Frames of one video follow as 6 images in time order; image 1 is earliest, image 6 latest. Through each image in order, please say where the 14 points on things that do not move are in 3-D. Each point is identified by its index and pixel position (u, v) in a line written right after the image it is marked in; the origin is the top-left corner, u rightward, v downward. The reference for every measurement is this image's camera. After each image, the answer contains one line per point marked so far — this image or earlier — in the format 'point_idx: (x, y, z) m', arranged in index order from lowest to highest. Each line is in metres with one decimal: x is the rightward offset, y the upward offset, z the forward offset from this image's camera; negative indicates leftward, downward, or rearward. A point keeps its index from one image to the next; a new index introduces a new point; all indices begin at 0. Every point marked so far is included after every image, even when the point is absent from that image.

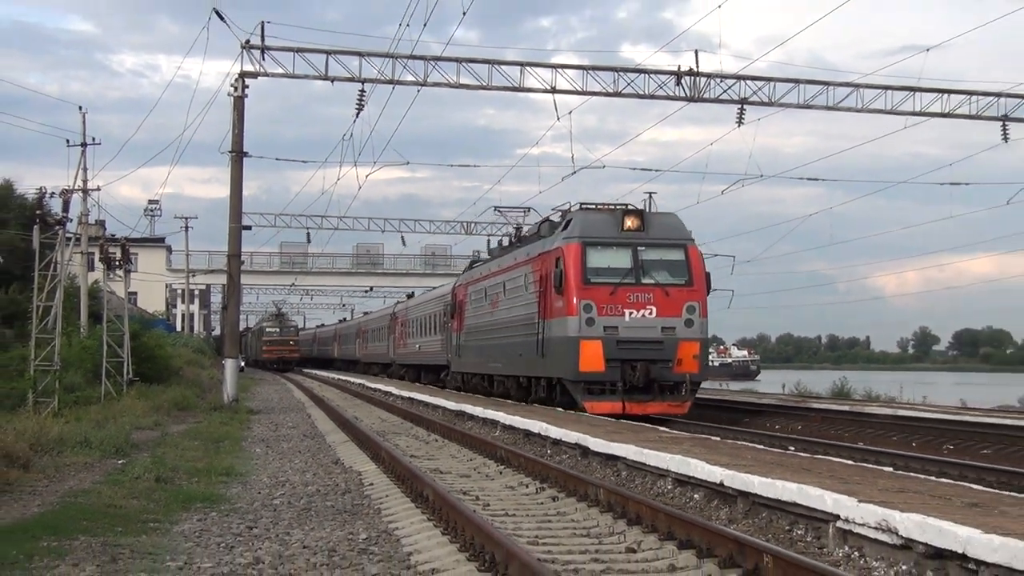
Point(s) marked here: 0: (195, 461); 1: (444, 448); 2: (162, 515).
0: (-3.4, -1.8, +9.7) m
1: (-1.2, -2.0, +12.6) m
2: (-2.9, -1.8, +7.1) m
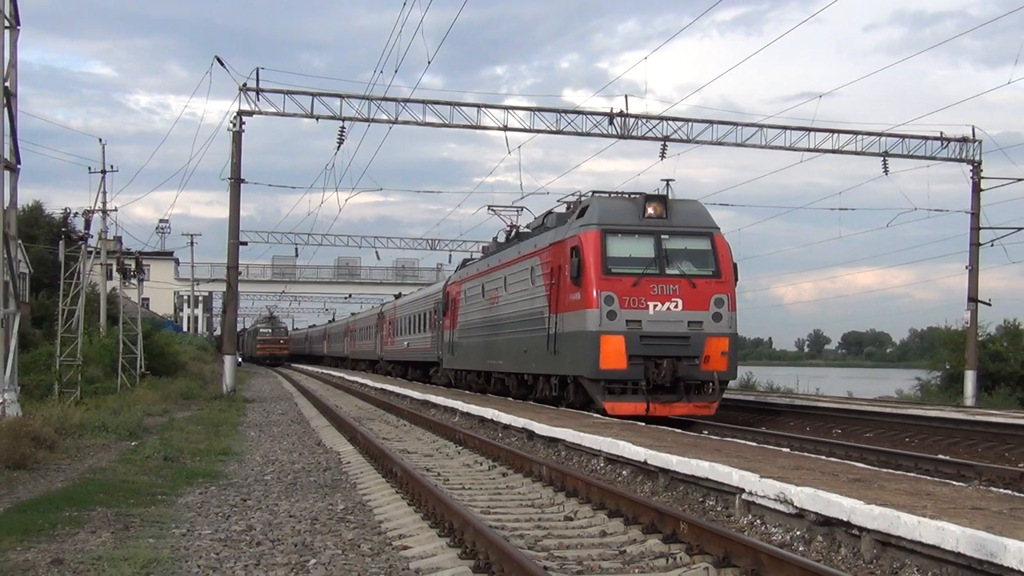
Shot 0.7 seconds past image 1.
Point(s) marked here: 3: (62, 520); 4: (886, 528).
0: (-3.8, -1.9, +10.7) m
1: (-1.6, -2.1, +13.6) m
2: (-3.2, -1.9, +8.1) m
3: (-3.8, -1.9, +7.1) m
4: (+2.7, -1.7, +5.9) m
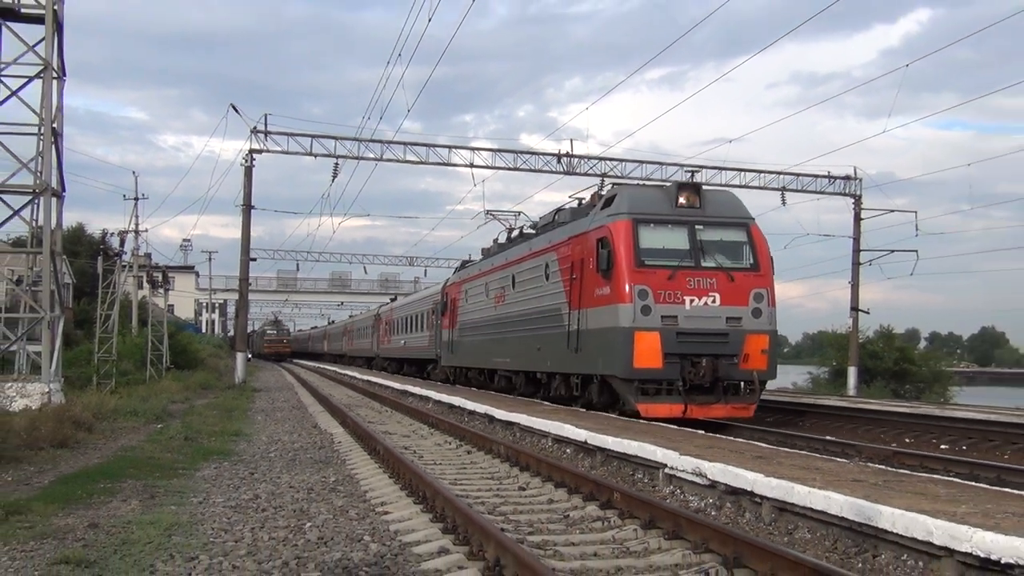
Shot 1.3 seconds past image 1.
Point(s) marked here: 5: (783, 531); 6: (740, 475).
0: (-4.2, -2.0, +12.1) m
1: (-2.1, -2.2, +15.0) m
2: (-3.6, -2.0, +9.4) m
3: (-4.2, -2.0, +8.5) m
4: (+2.3, -1.8, +7.4) m
5: (+2.3, -2.1, +7.1) m
6: (+2.1, -1.7, +7.8) m
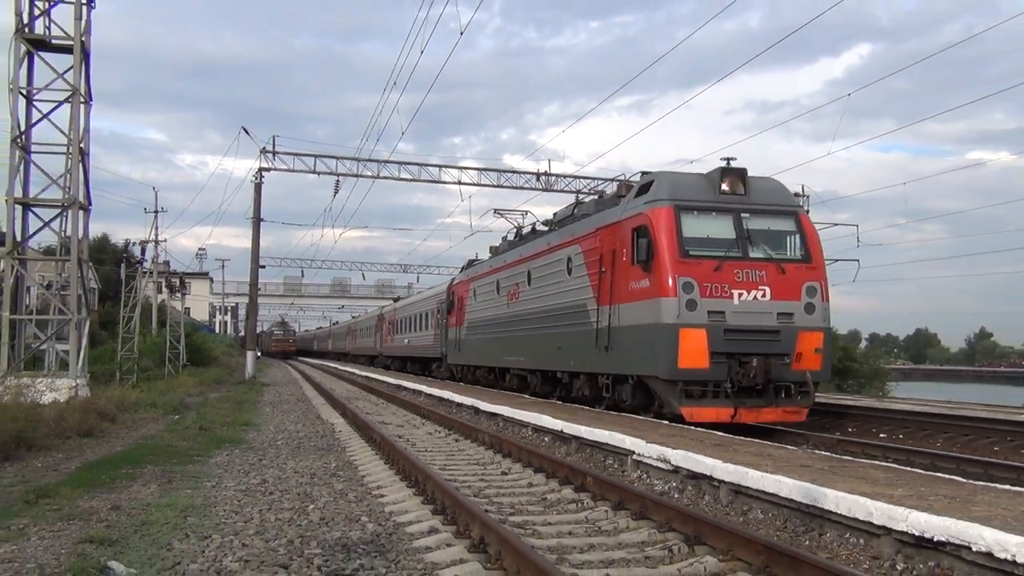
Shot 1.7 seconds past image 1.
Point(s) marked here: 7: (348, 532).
0: (-4.4, -2.1, +12.9) m
1: (-2.4, -2.3, +15.8) m
2: (-3.8, -2.0, +10.3) m
3: (-4.3, -2.1, +9.3) m
4: (+2.2, -1.9, +8.3) m
5: (+2.2, -2.1, +8.0) m
6: (+1.9, -1.8, +8.7) m
7: (-1.5, -2.3, +7.8) m
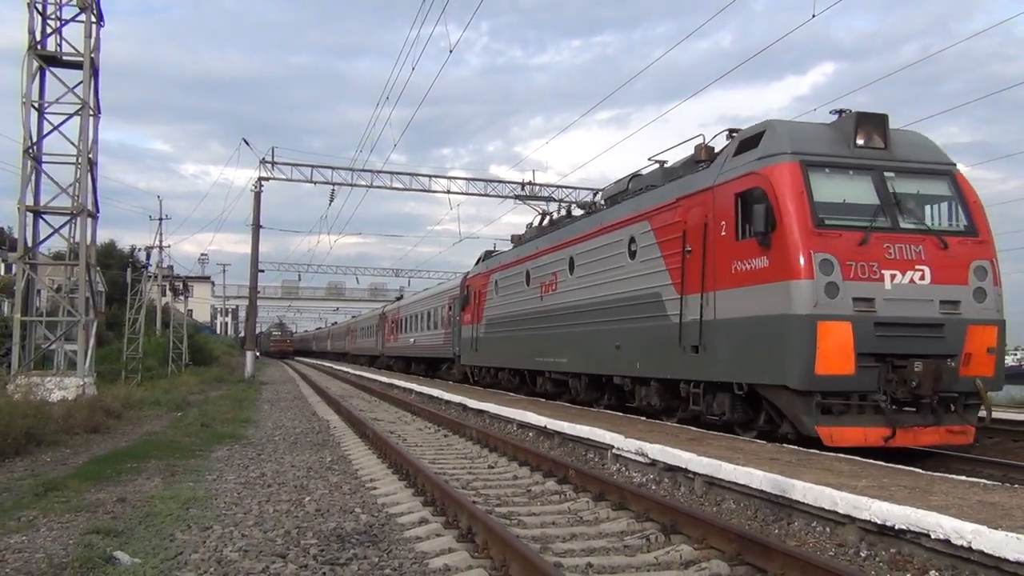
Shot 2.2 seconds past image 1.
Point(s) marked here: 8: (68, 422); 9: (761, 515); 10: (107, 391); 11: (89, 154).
0: (-4.6, -2.2, +13.4) m
1: (-2.6, -2.4, +16.3) m
2: (-4.0, -2.1, +10.8) m
3: (-4.5, -2.1, +9.8) m
4: (+2.0, -1.9, +8.8) m
5: (+2.0, -2.1, +8.5) m
6: (+1.7, -1.8, +9.3) m
7: (-1.7, -2.3, +8.3) m
8: (-6.4, -1.9, +12.2) m
9: (+2.3, -2.1, +7.9) m
10: (-7.7, -2.0, +16.2) m
11: (-7.7, +2.4, +15.4) m
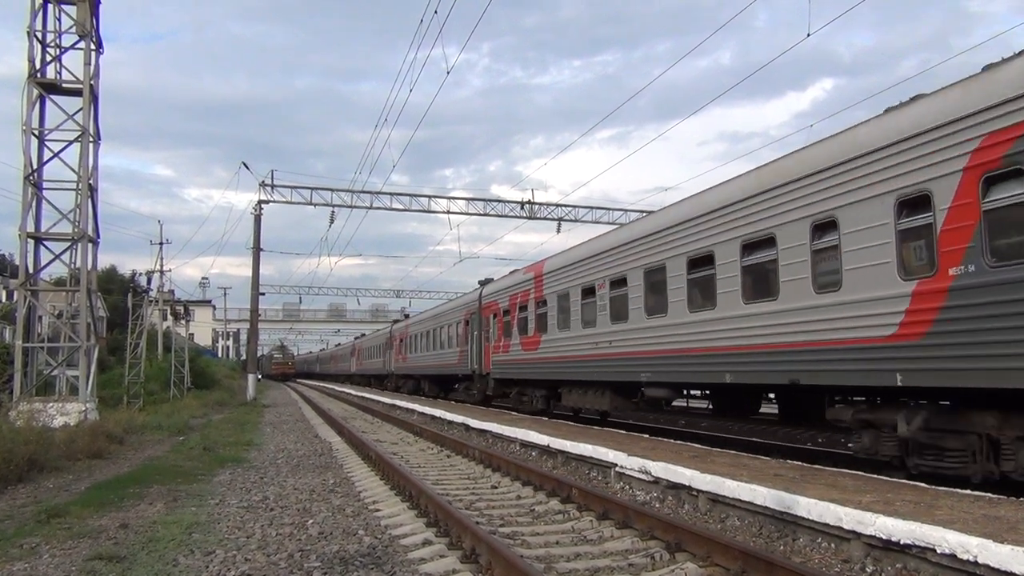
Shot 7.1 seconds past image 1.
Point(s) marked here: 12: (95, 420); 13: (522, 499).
0: (-4.6, -2.5, +13.4) m
1: (-2.5, -2.8, +16.3) m
2: (-3.9, -2.4, +10.7) m
3: (-4.5, -2.4, +9.8) m
4: (+2.0, -2.1, +8.8) m
5: (+2.0, -2.3, +8.5) m
6: (+1.8, -2.0, +9.3) m
7: (-1.6, -2.5, +8.3) m
8: (-6.3, -2.3, +12.1) m
9: (+2.4, -2.3, +7.9) m
10: (-7.7, -2.4, +16.1) m
11: (-7.7, +2.0, +15.5) m
12: (-7.2, -2.3, +14.6) m
13: (+0.1, -2.4, +9.6) m
